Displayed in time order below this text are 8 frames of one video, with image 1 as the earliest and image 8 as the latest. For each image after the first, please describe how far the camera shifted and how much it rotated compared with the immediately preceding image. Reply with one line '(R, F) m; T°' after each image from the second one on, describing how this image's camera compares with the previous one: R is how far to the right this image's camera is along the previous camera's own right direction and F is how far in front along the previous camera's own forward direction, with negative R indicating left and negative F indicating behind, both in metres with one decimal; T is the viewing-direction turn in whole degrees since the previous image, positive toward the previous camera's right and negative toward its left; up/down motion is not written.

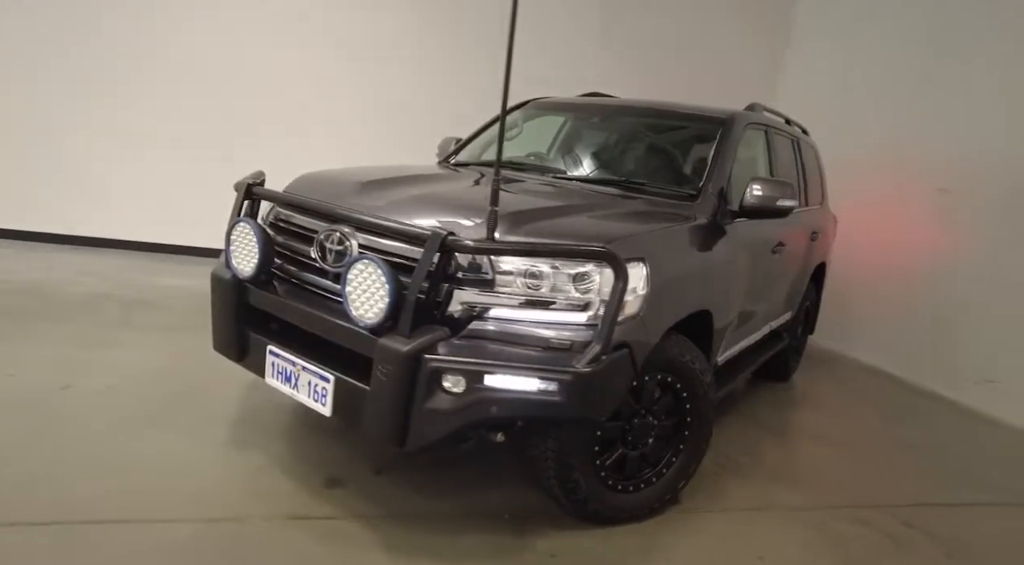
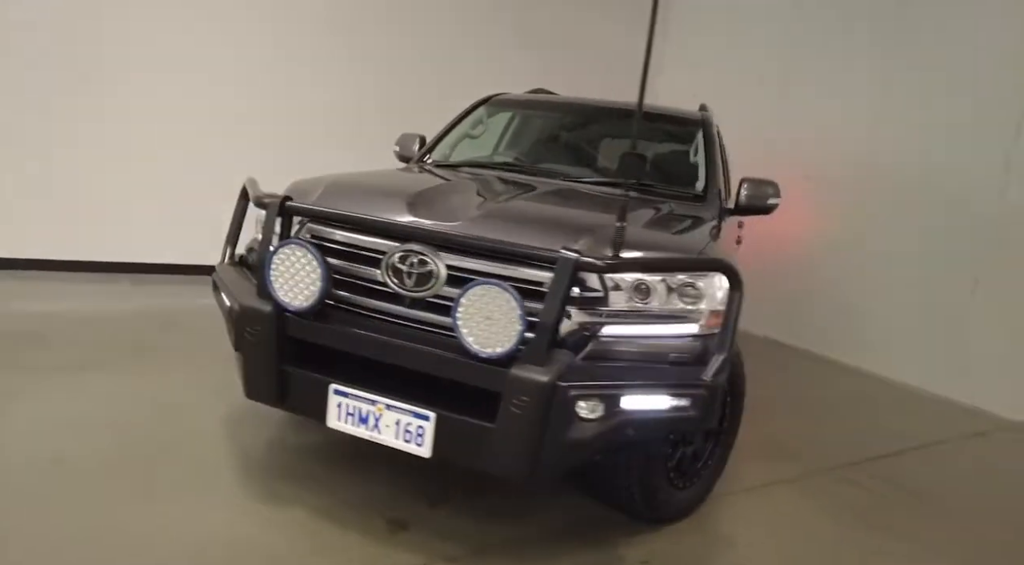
(-0.7, +0.2) m; +16°
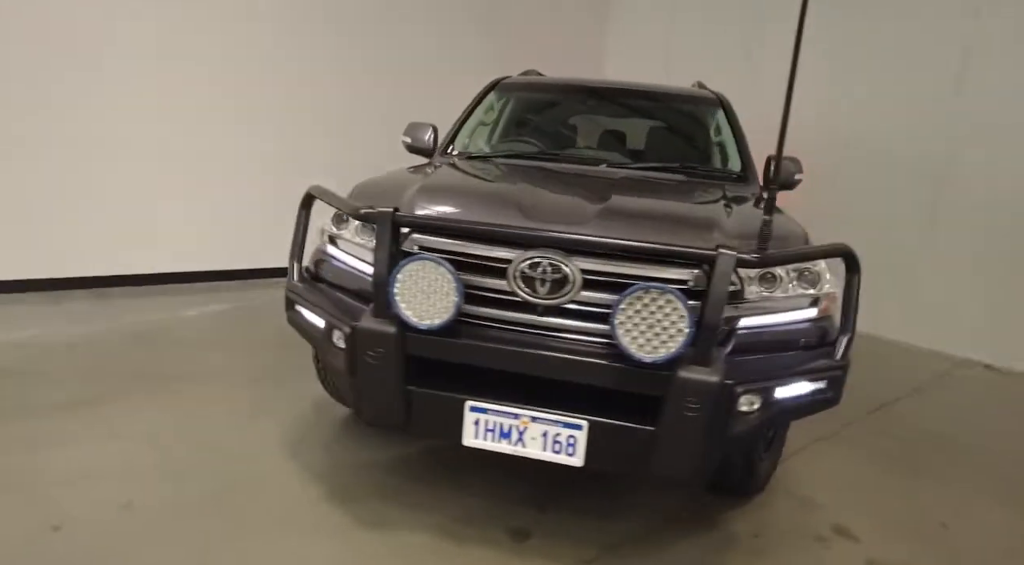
(-0.6, +0.1) m; +9°
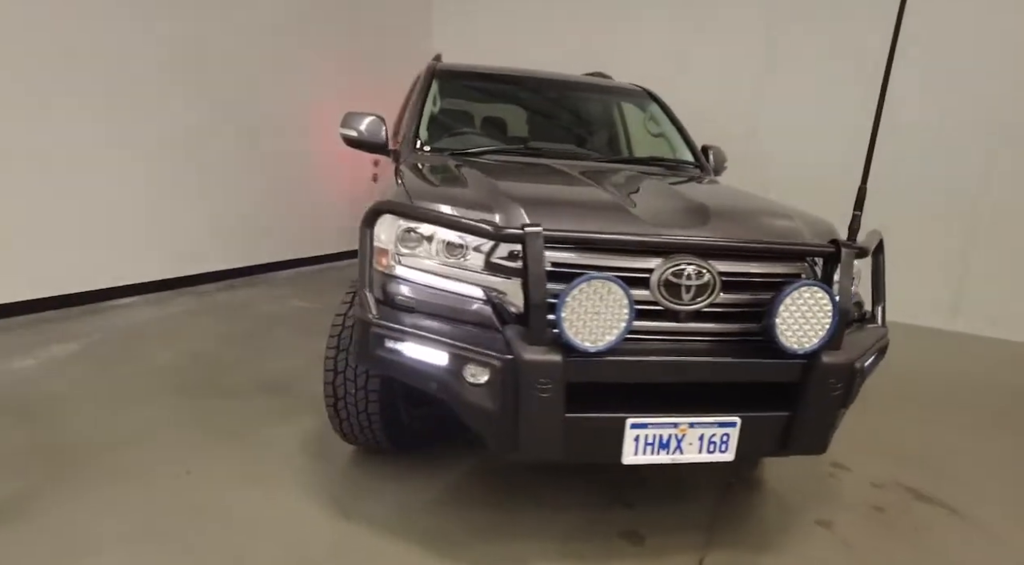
(-0.9, +0.3) m; +23°
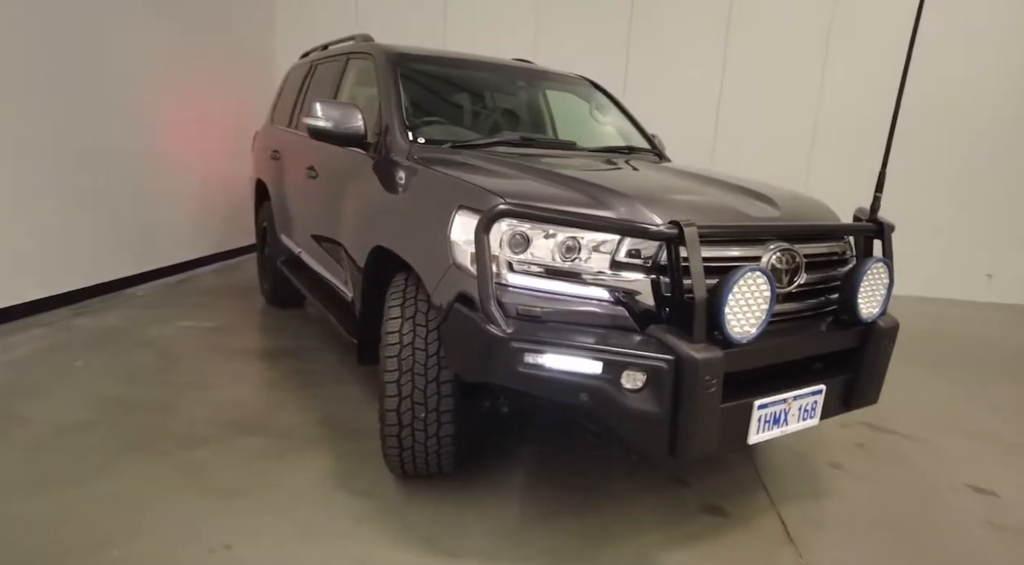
(-0.8, +0.2) m; +19°
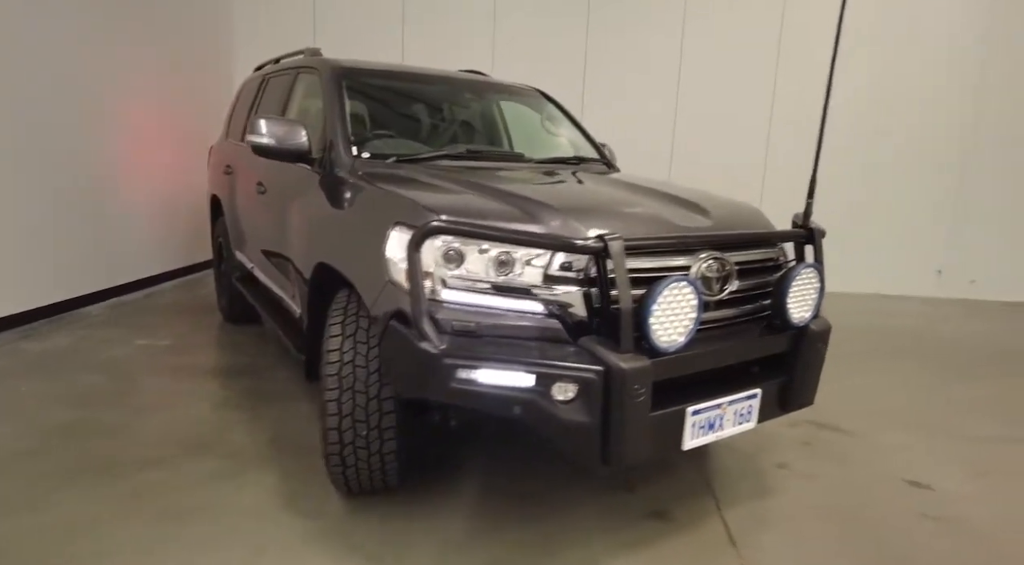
(+0.1, 0.0) m; +2°
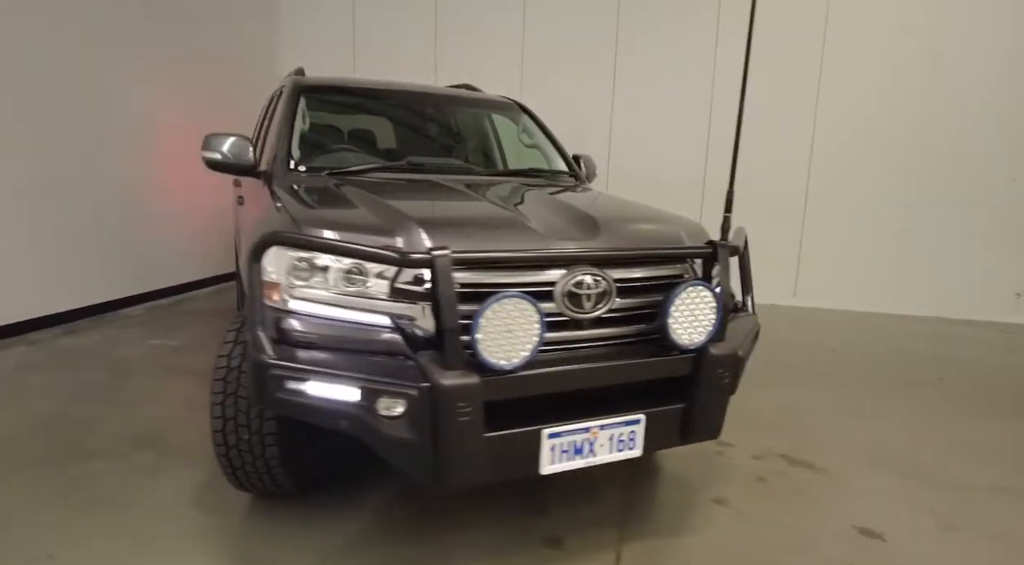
(+0.6, +0.1) m; -9°
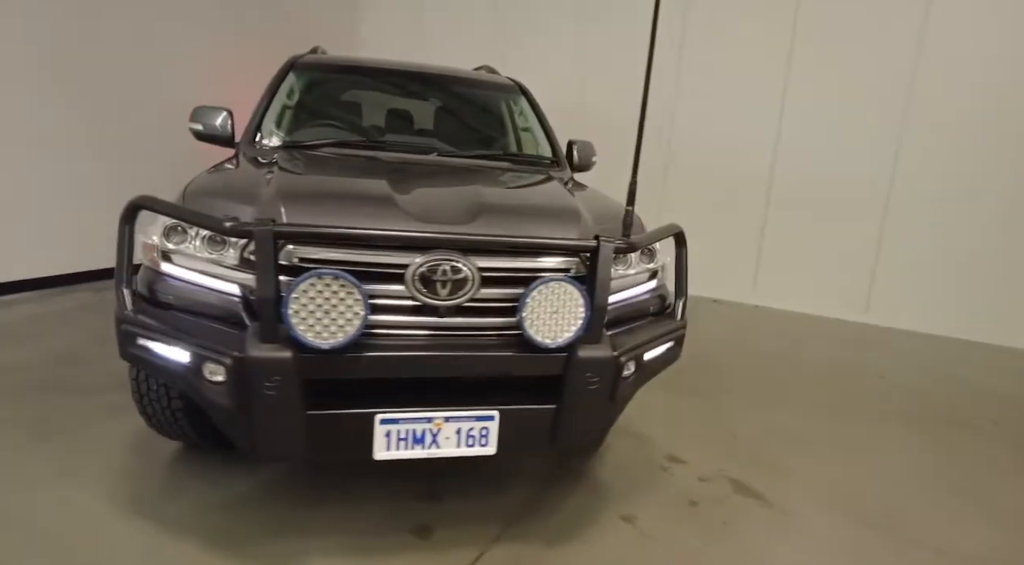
(+0.7, +0.1) m; -12°
